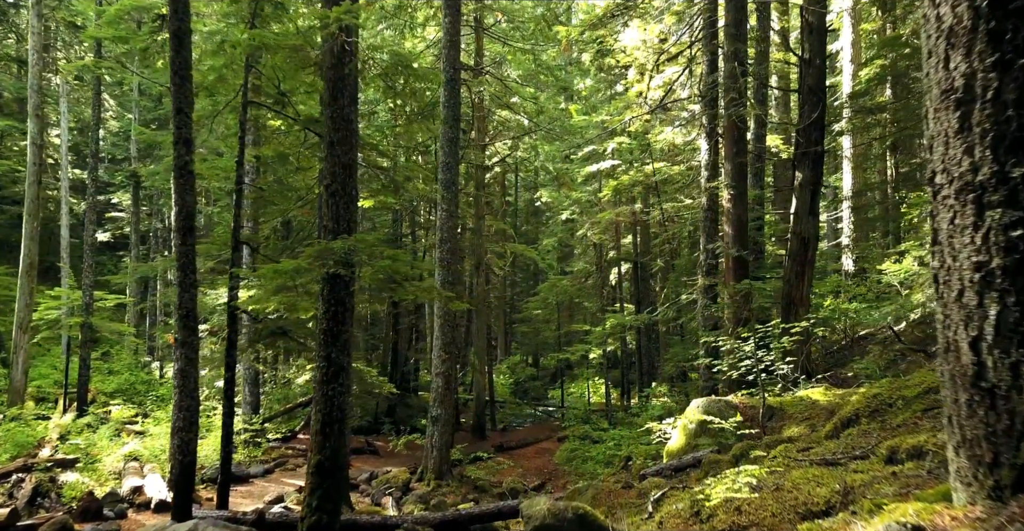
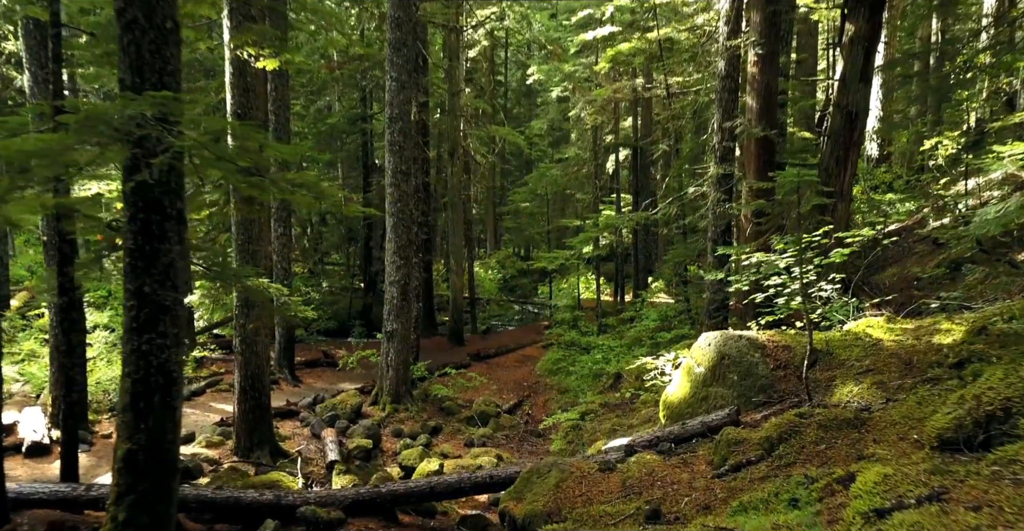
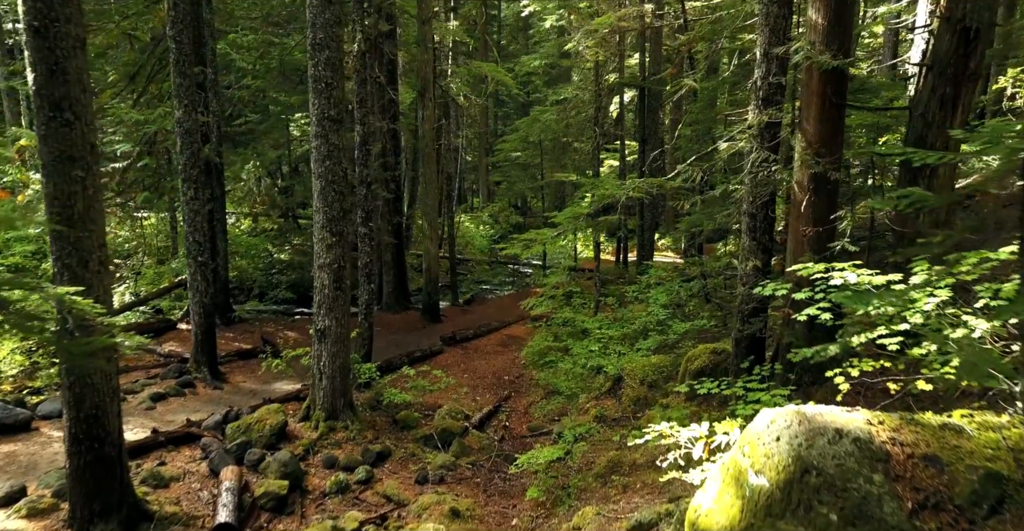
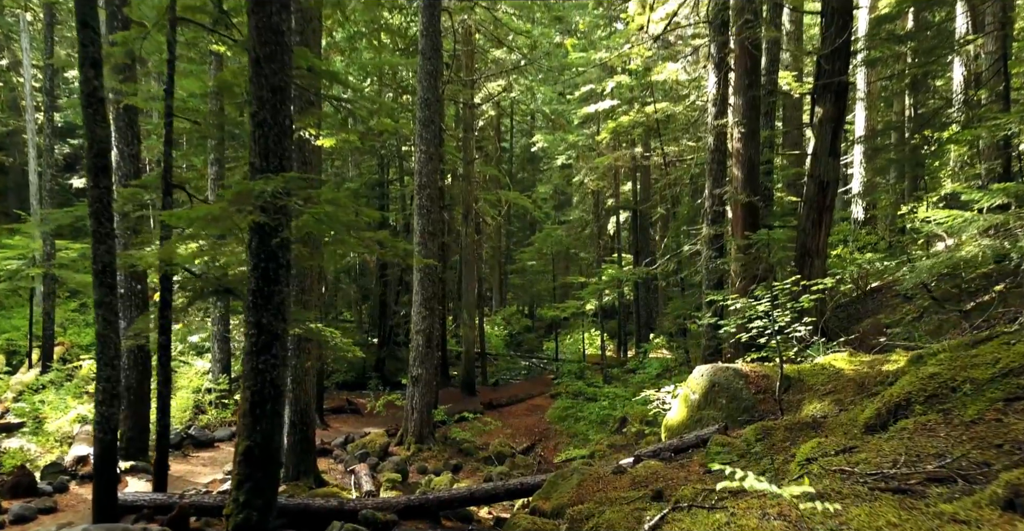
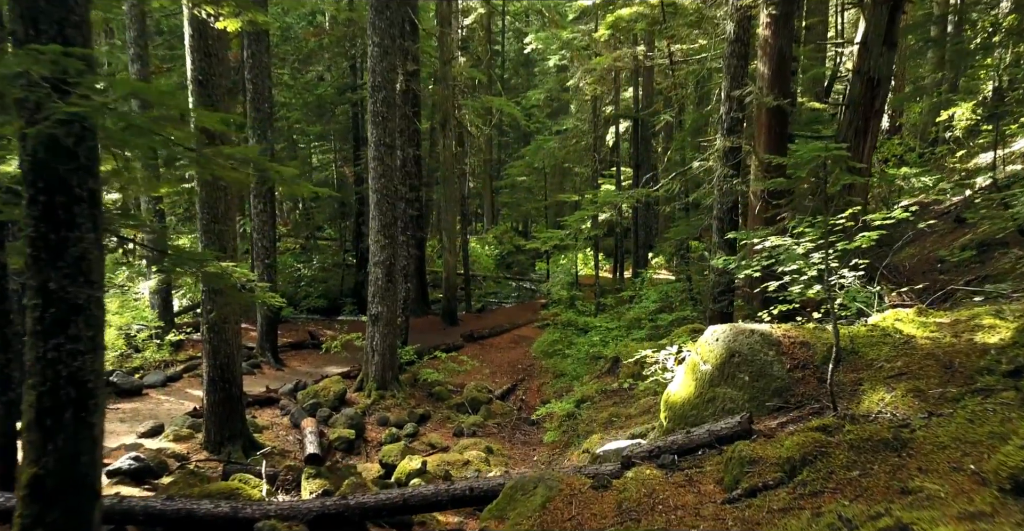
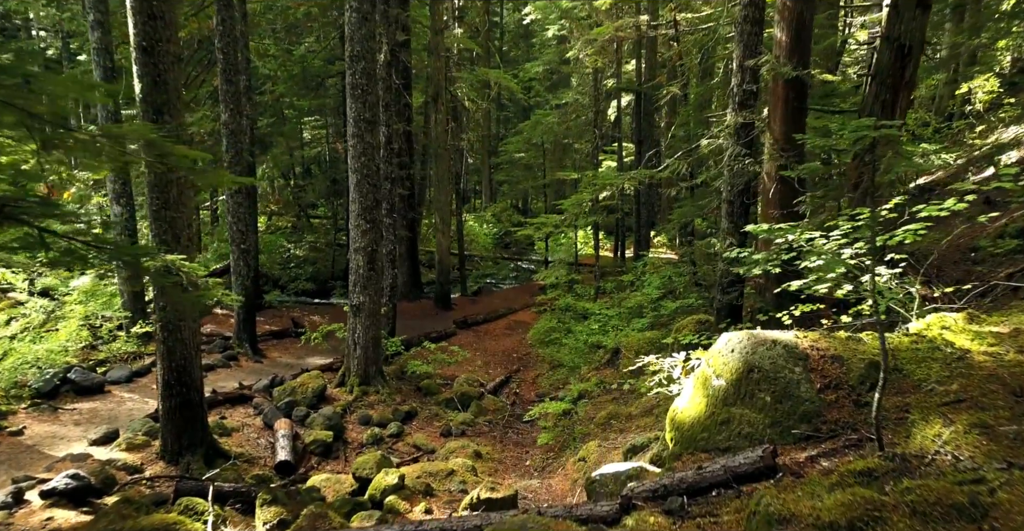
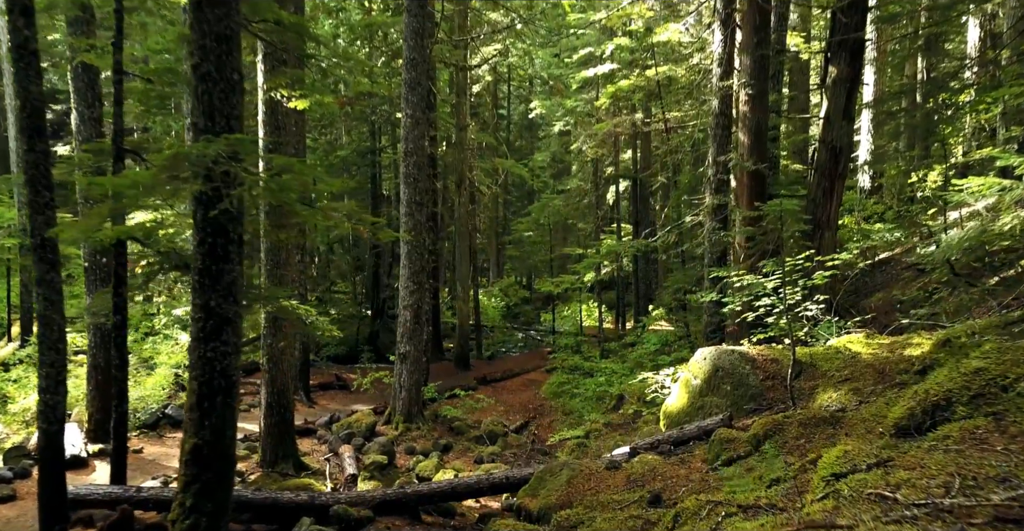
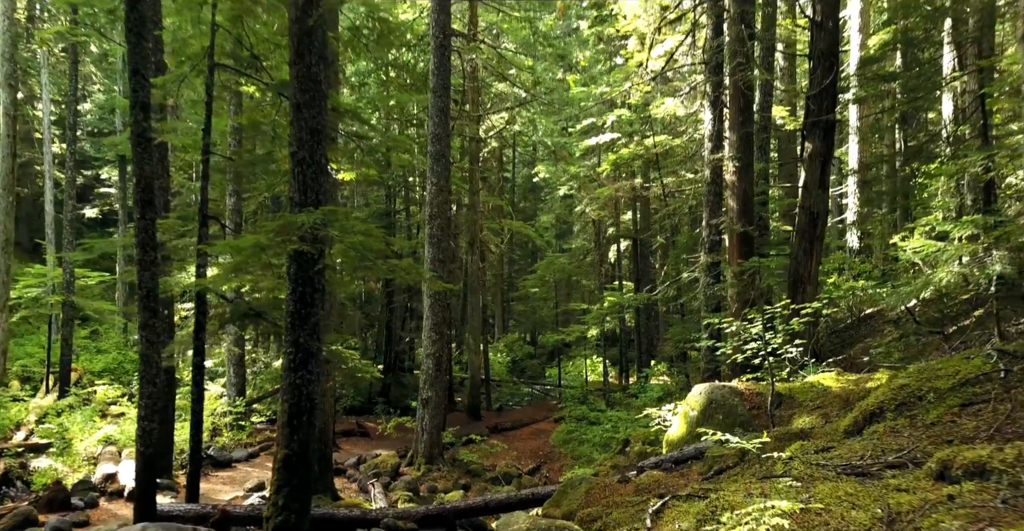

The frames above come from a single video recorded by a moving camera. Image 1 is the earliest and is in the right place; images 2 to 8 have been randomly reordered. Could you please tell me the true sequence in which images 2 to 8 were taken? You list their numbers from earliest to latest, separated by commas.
8, 4, 7, 2, 5, 6, 3
